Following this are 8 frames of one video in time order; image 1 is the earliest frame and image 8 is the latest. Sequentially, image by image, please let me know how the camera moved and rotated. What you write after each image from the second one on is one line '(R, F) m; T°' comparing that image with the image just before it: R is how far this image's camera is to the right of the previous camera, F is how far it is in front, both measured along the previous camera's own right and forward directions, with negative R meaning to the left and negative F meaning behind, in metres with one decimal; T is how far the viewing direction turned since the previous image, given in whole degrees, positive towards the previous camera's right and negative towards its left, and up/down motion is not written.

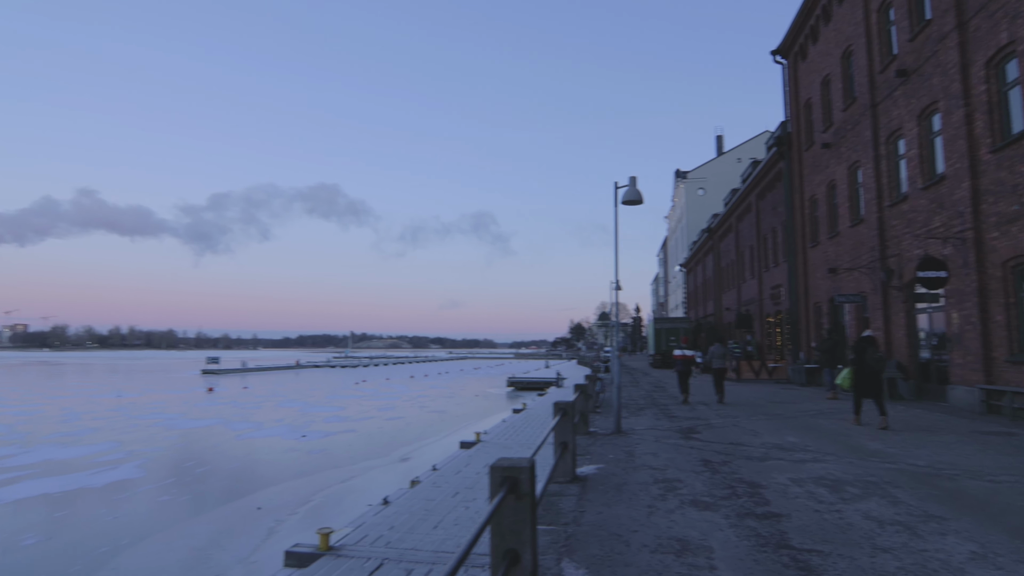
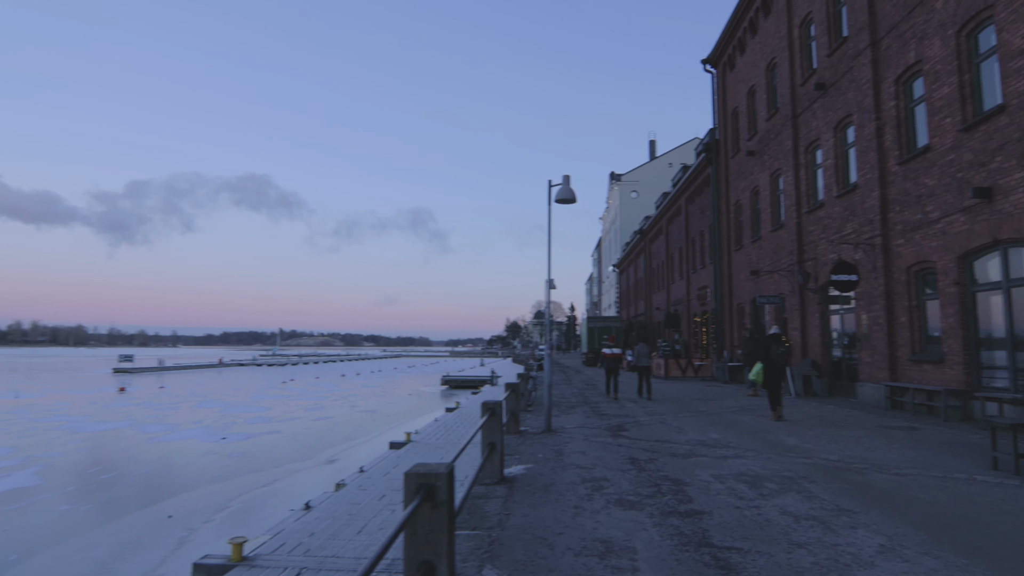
(+0.1, +0.2) m; +6°
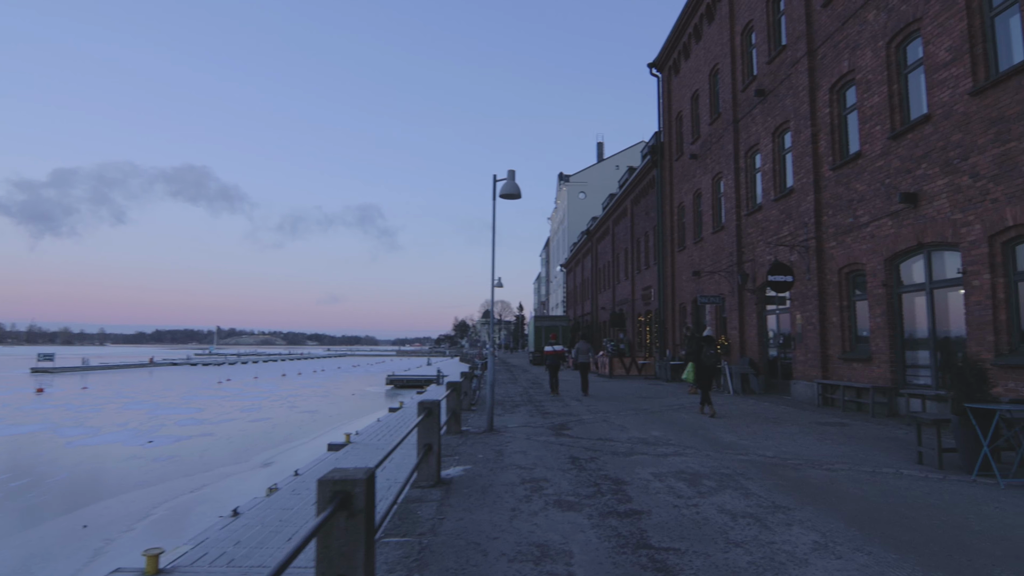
(+0.1, +0.2) m; +5°
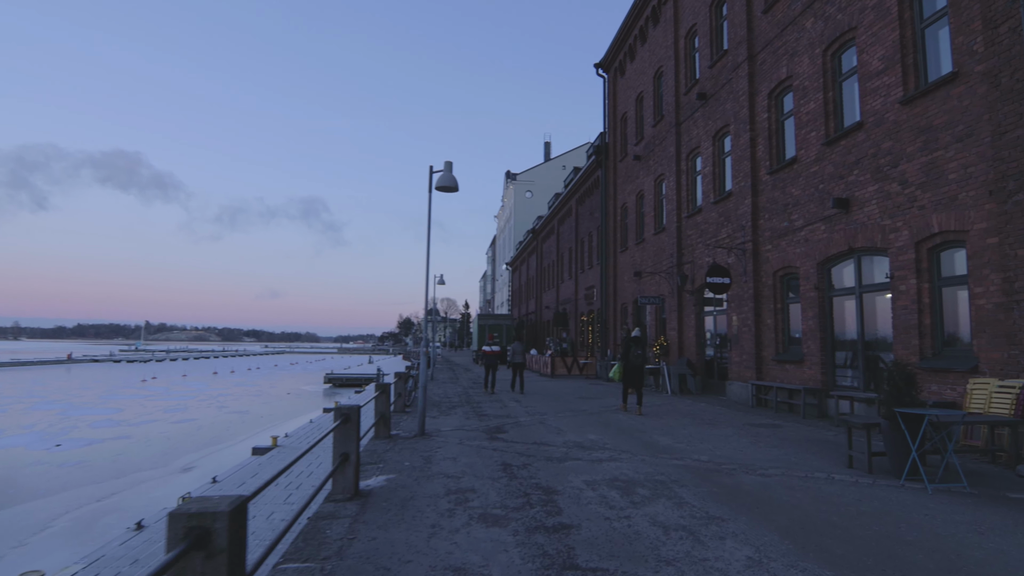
(+0.2, +0.4) m; +5°
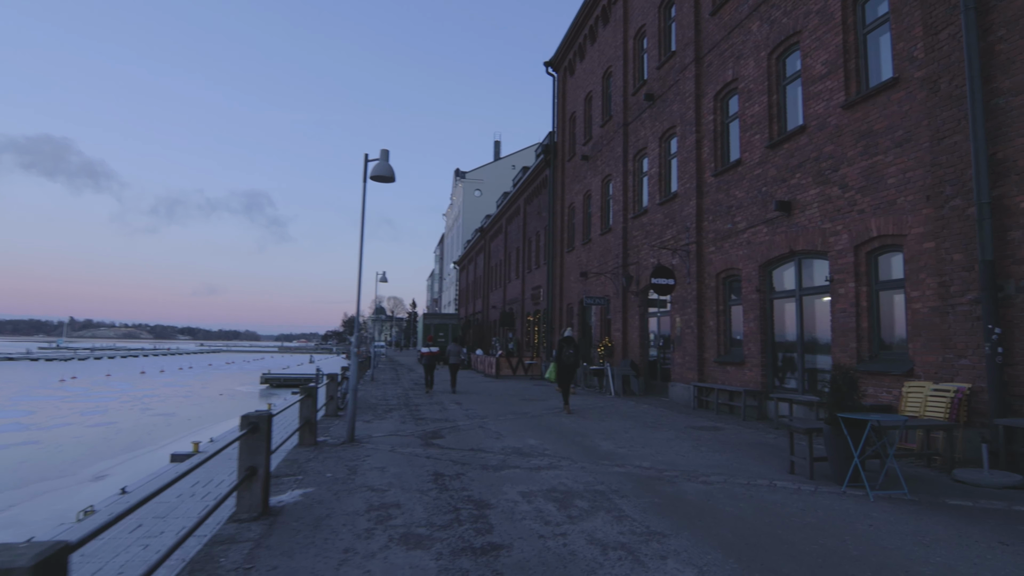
(+0.2, +0.5) m; +5°
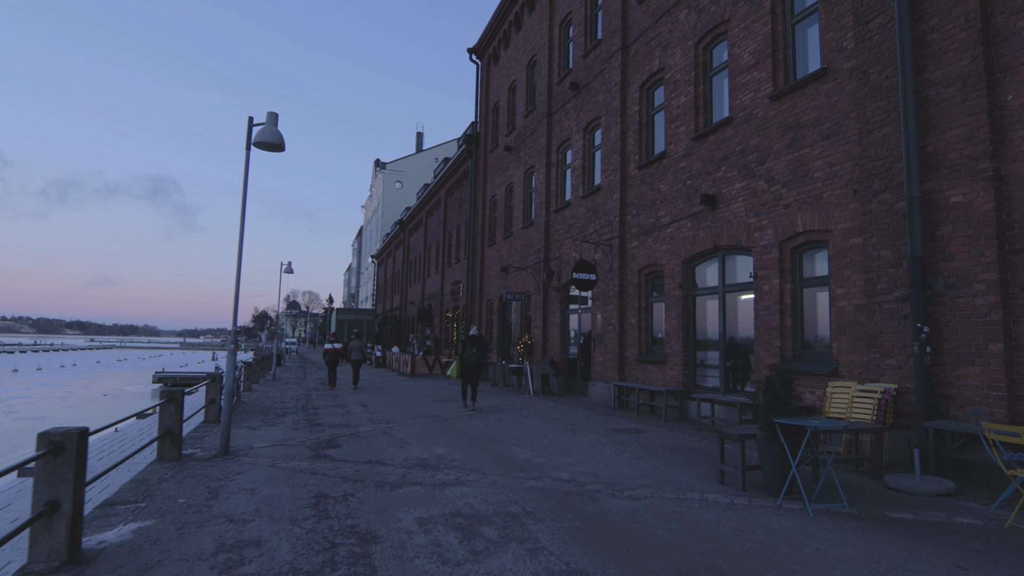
(+0.2, +1.0) m; +8°
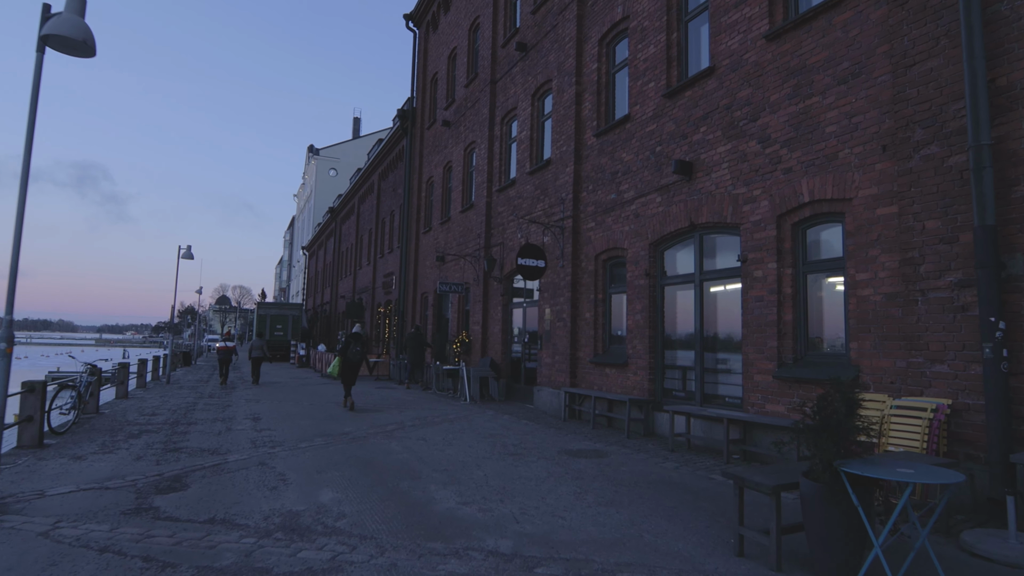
(+0.2, +2.4) m; +6°
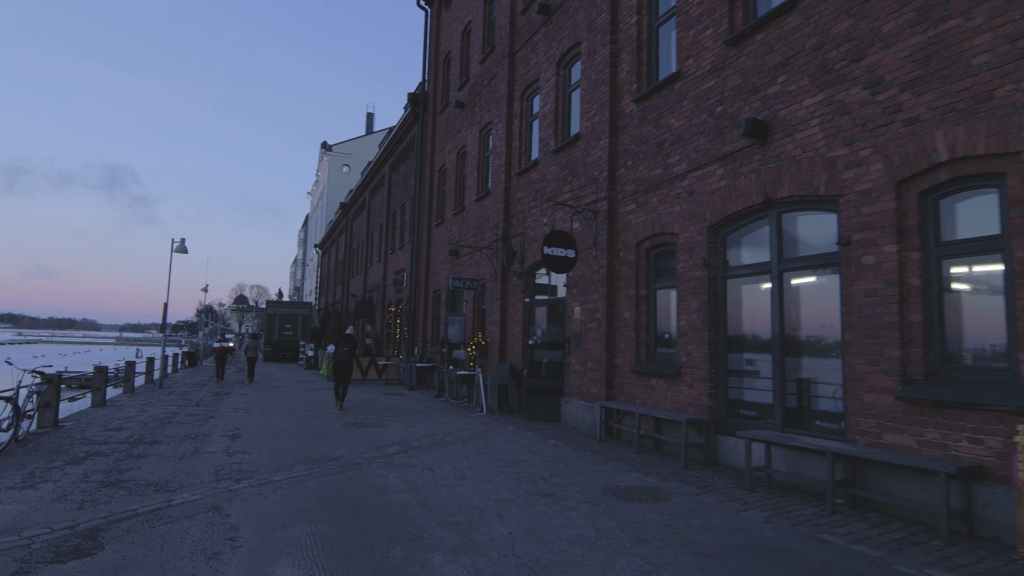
(-0.2, +1.9) m; -1°
